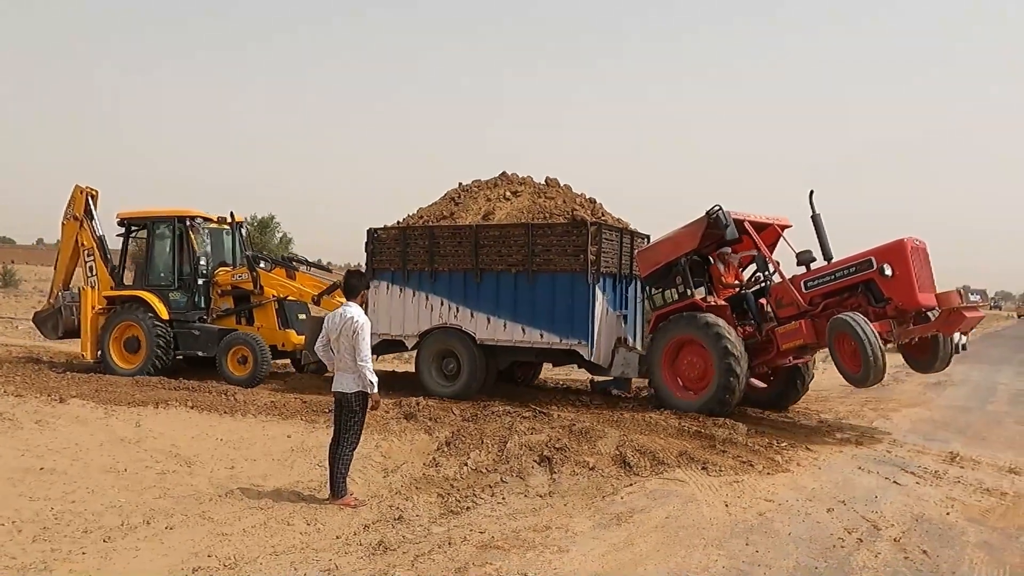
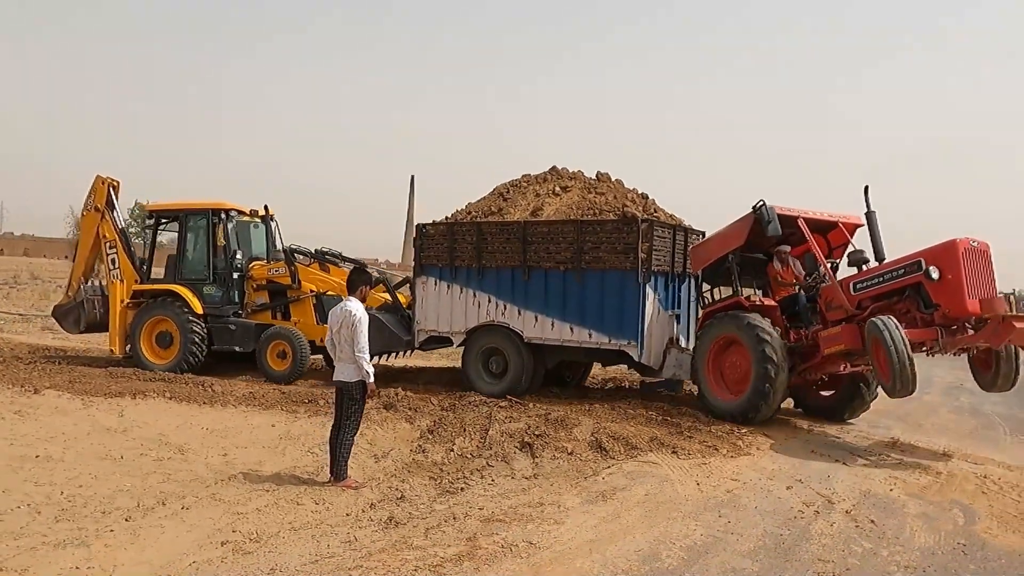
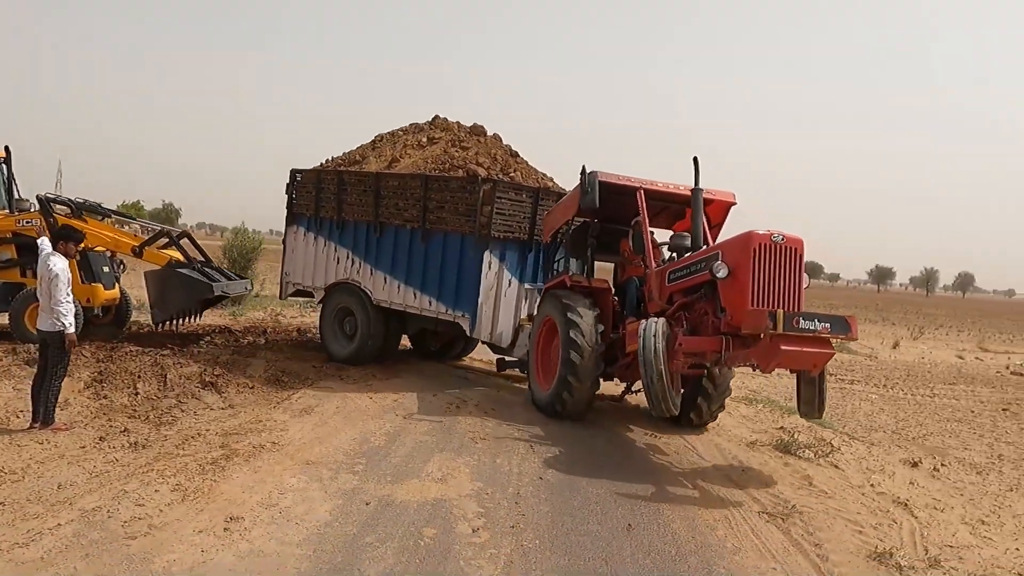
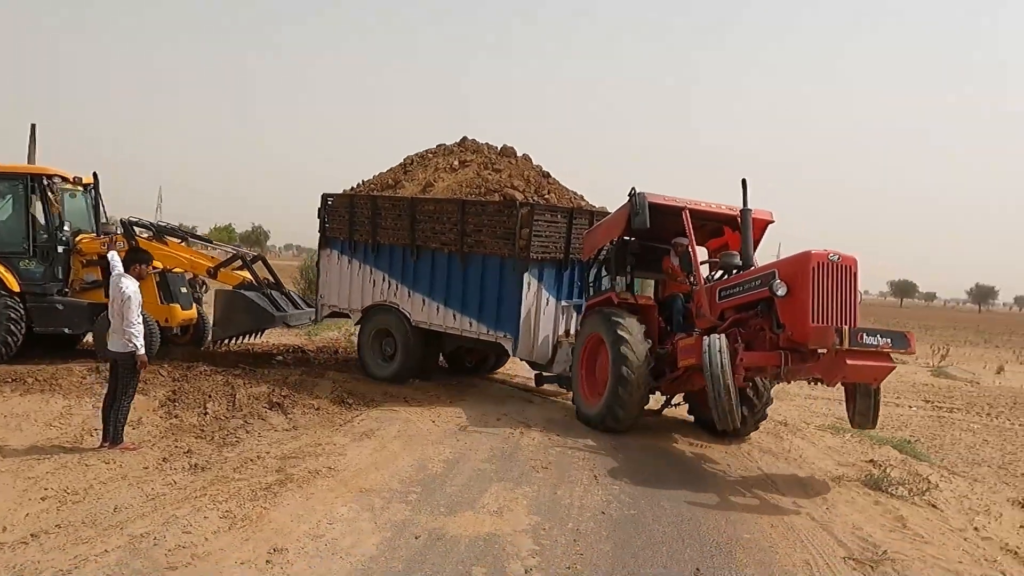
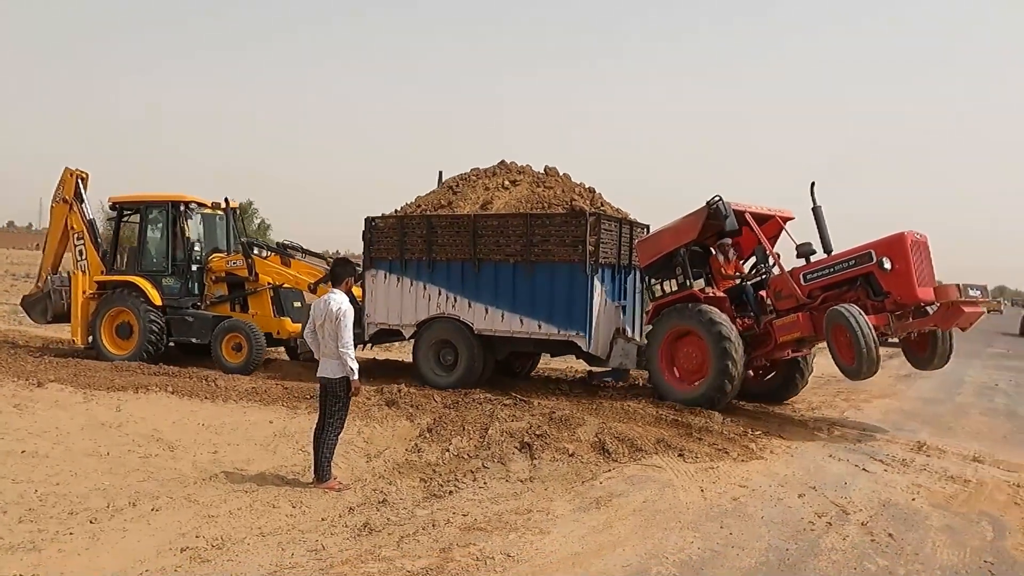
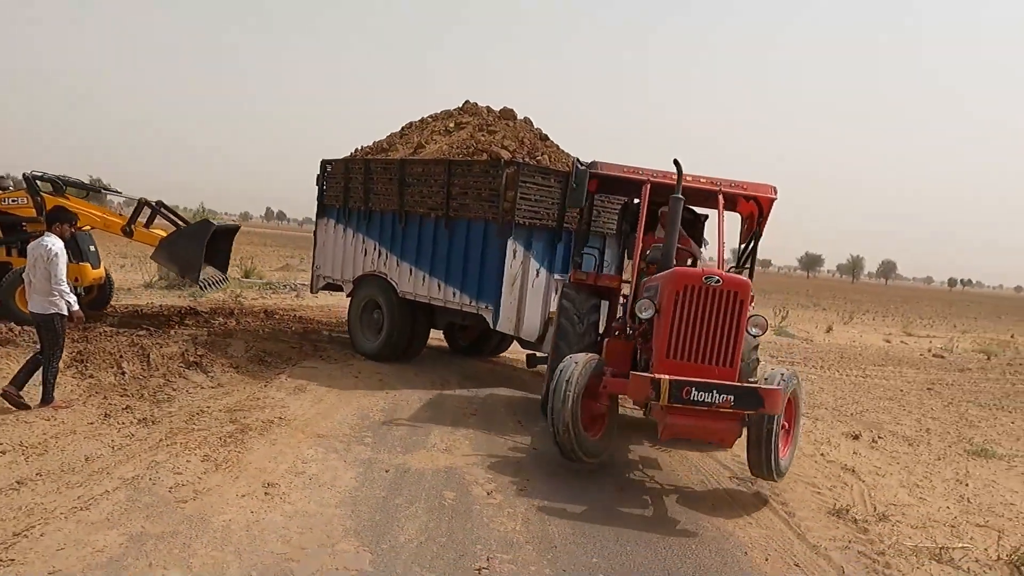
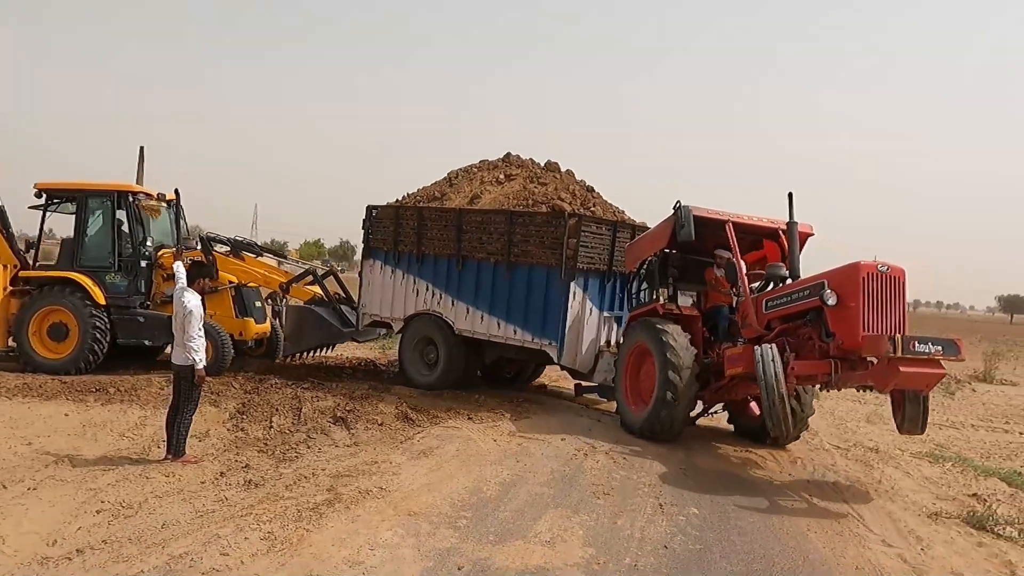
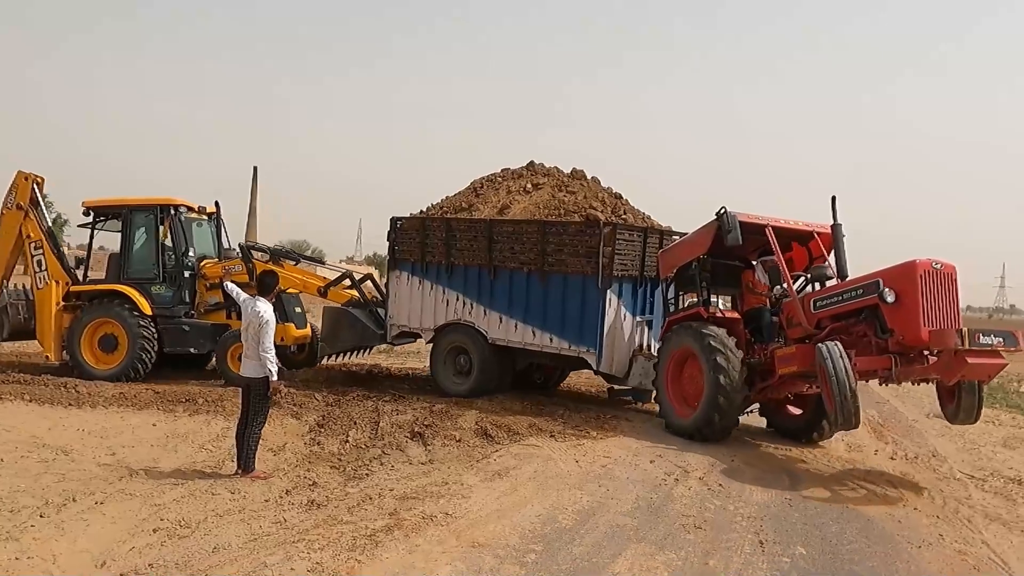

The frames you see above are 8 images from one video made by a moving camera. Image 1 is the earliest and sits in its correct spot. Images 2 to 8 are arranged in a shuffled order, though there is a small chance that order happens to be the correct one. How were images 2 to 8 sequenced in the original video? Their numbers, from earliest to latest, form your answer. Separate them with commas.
5, 2, 8, 7, 4, 3, 6
